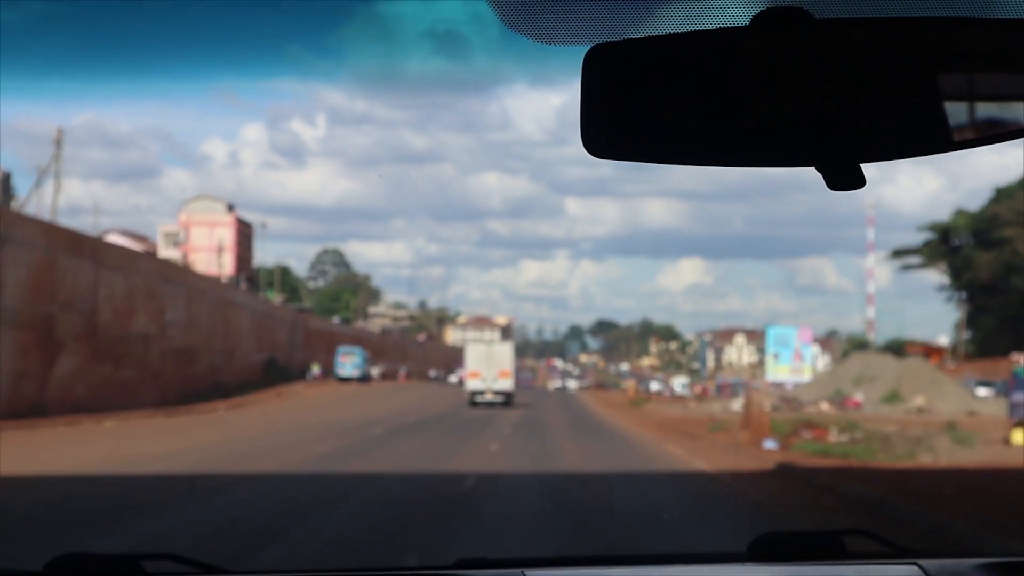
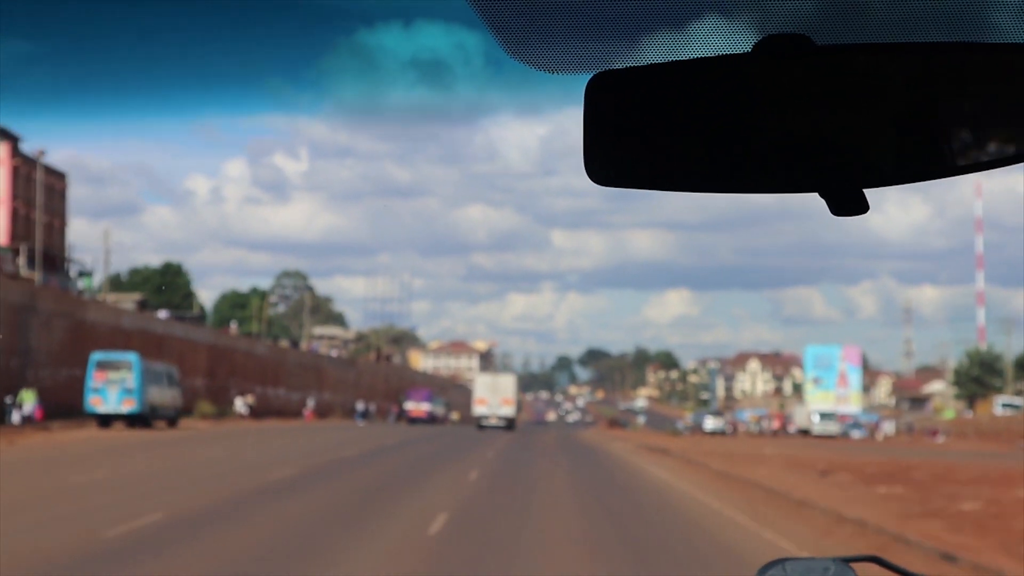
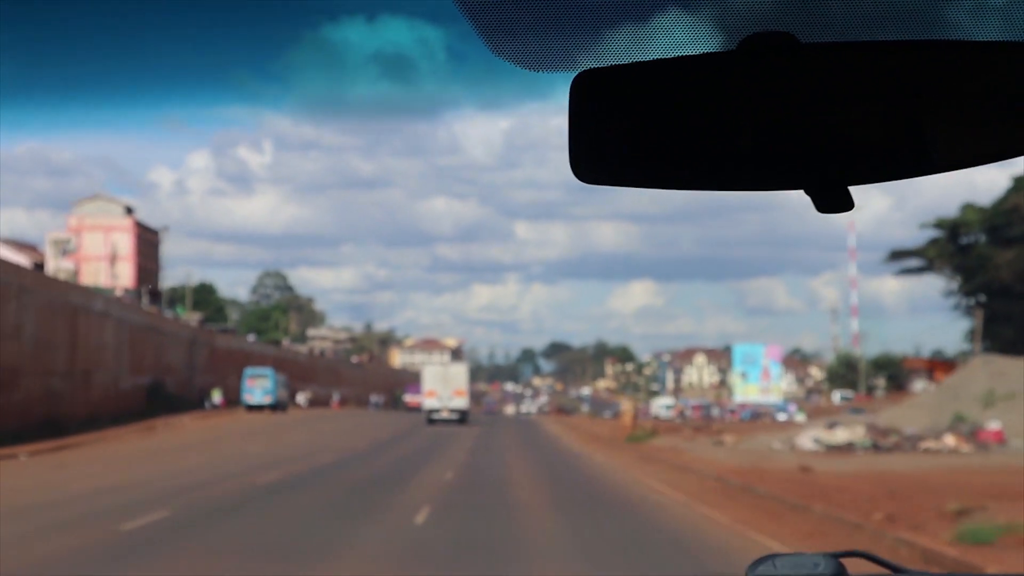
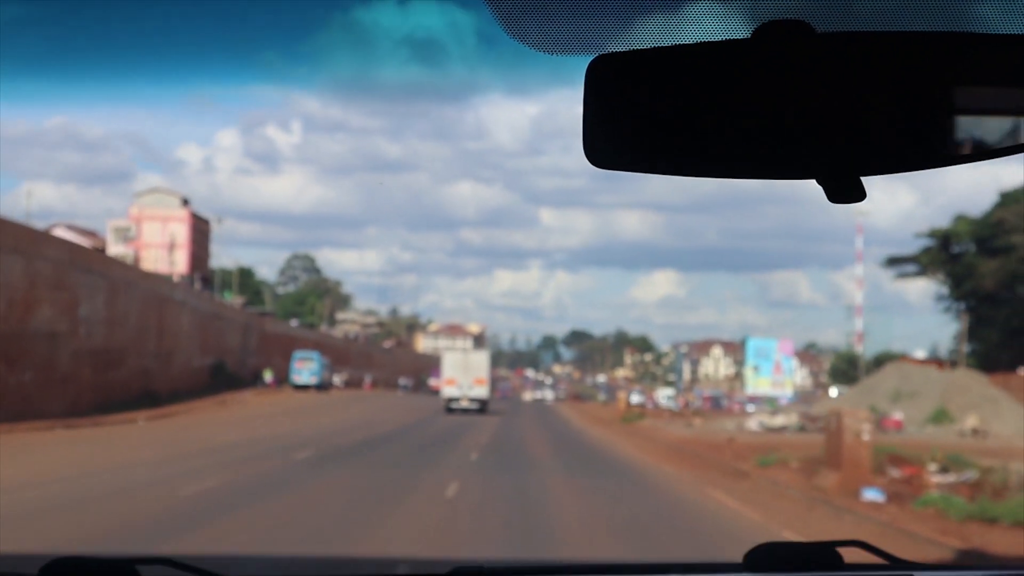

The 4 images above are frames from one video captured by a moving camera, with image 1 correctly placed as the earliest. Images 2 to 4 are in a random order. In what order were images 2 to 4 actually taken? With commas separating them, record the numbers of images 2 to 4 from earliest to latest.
4, 3, 2
